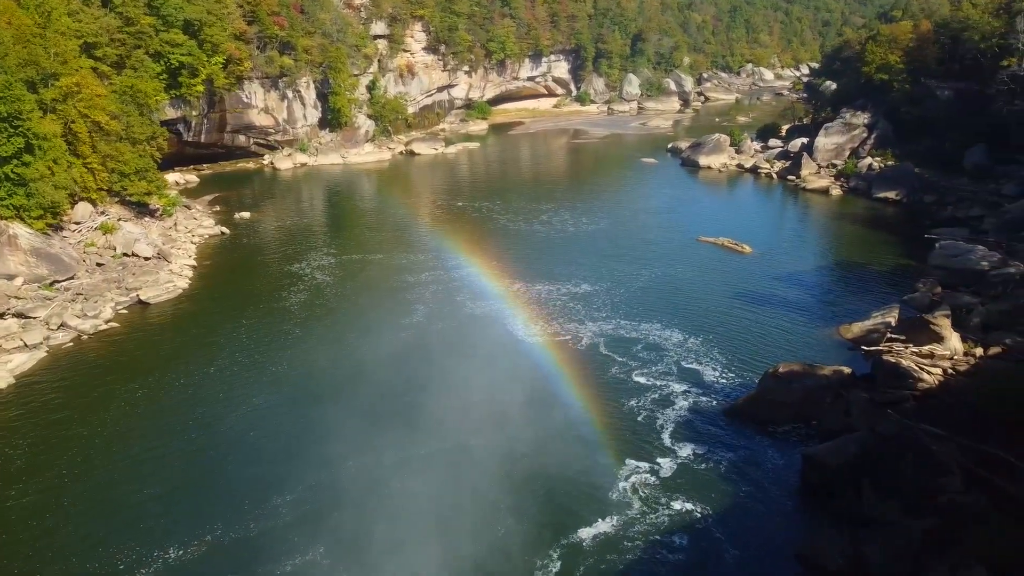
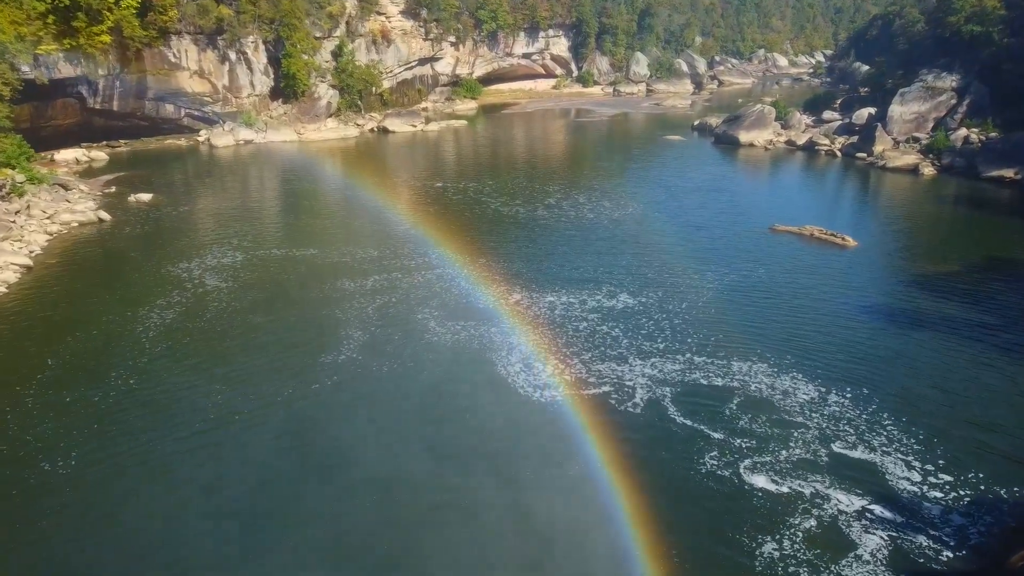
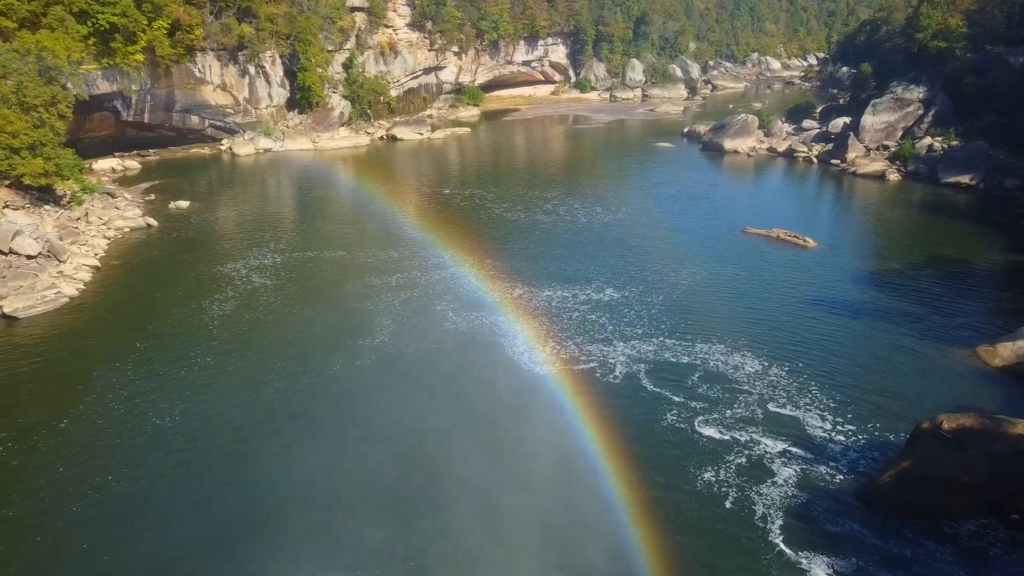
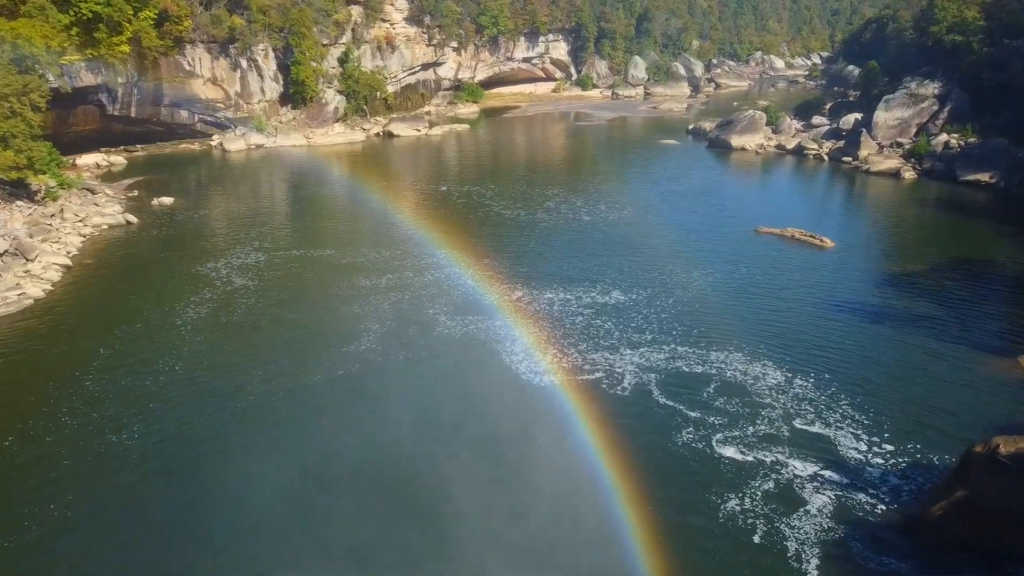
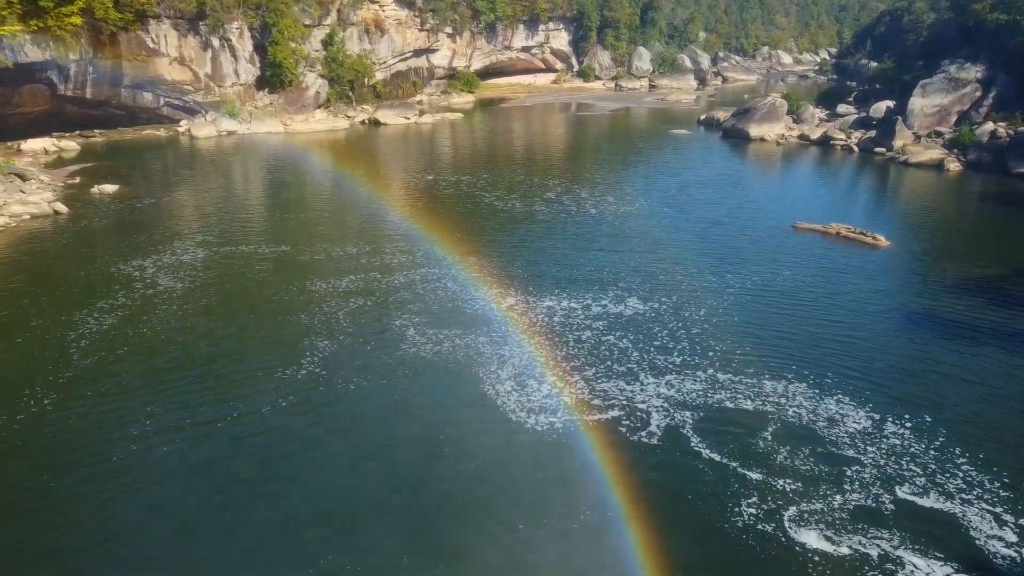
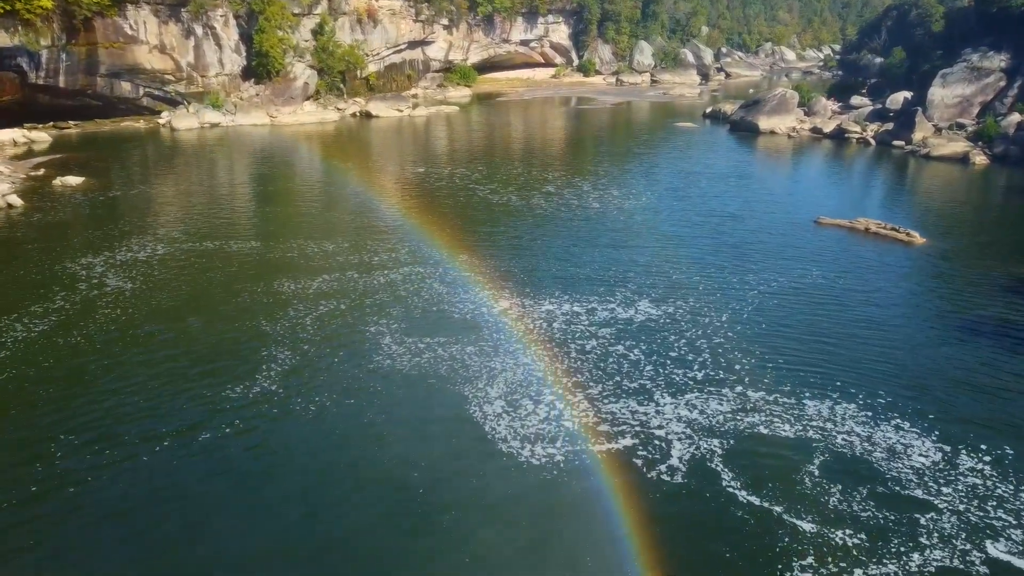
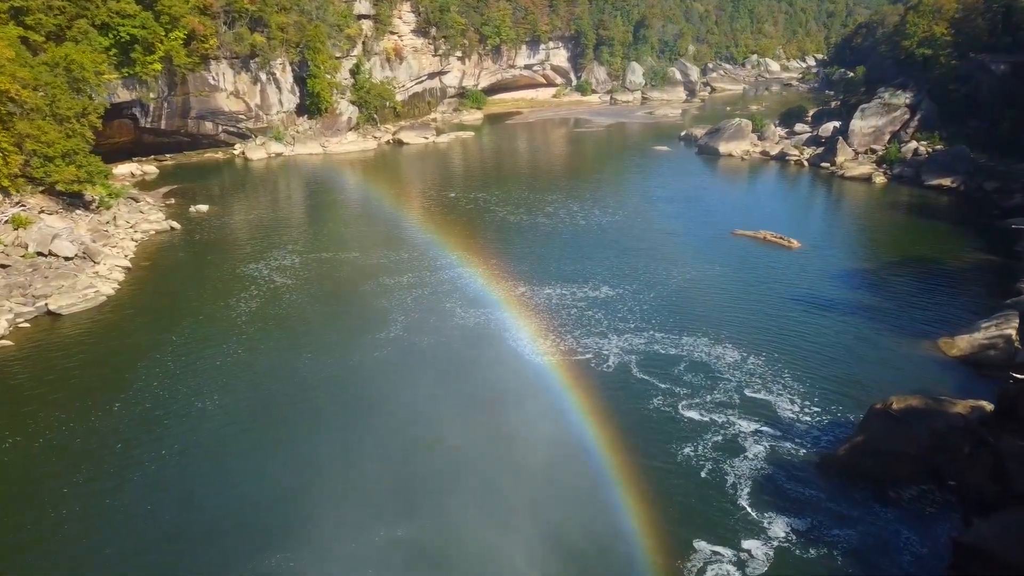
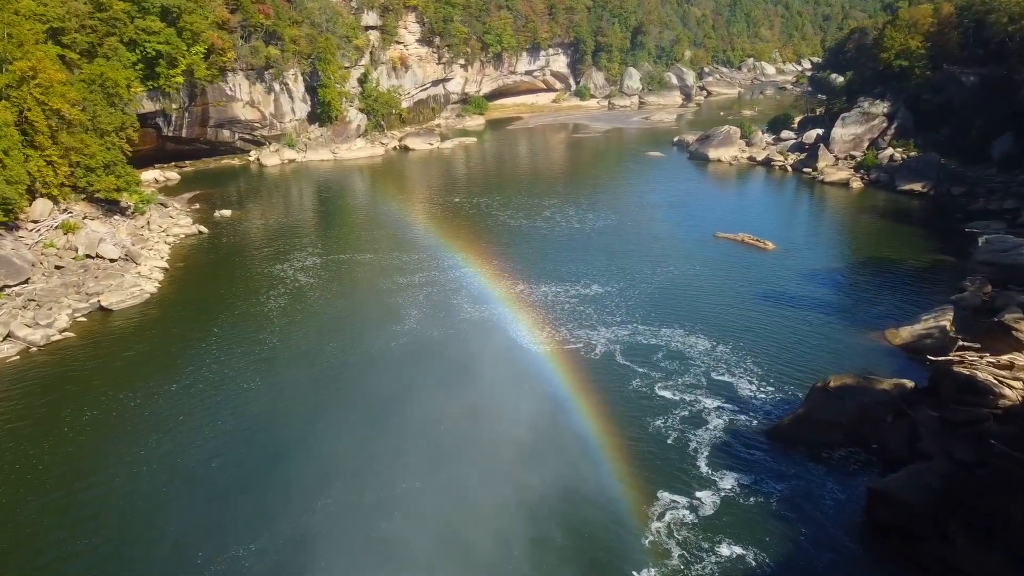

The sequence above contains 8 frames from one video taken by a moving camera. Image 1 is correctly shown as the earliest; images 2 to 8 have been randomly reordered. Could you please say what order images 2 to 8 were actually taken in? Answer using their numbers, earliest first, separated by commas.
8, 7, 3, 4, 2, 5, 6
